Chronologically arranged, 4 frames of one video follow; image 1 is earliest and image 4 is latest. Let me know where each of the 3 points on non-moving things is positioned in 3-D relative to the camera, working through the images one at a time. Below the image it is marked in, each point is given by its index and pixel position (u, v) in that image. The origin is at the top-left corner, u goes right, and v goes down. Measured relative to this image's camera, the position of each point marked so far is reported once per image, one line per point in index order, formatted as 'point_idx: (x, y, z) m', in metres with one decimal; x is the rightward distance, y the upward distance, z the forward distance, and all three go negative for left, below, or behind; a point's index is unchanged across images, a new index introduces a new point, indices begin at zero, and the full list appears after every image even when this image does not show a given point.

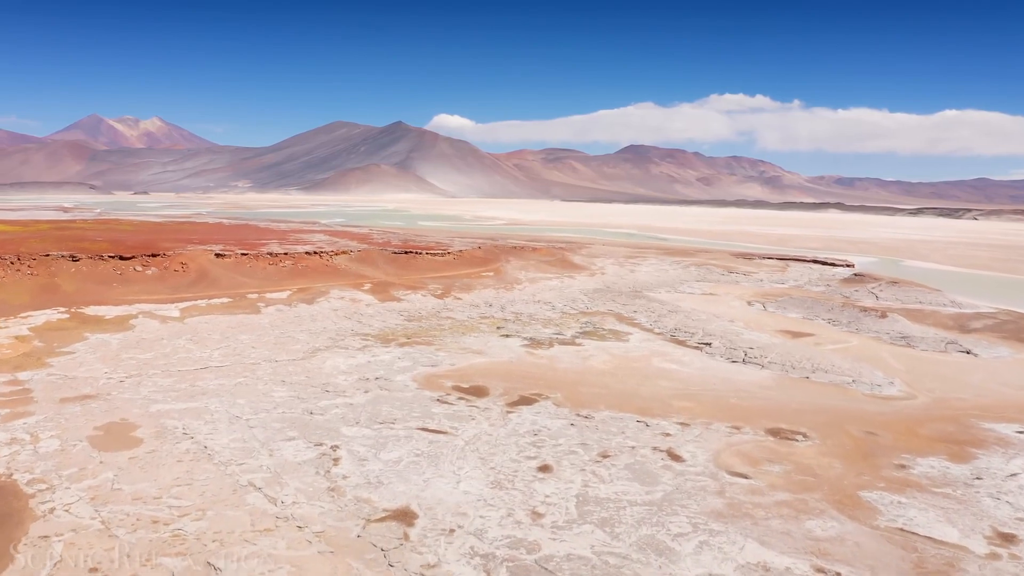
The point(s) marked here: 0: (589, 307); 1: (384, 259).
0: (+1.8, -0.4, +13.8) m
1: (-3.6, +0.8, +15.9) m
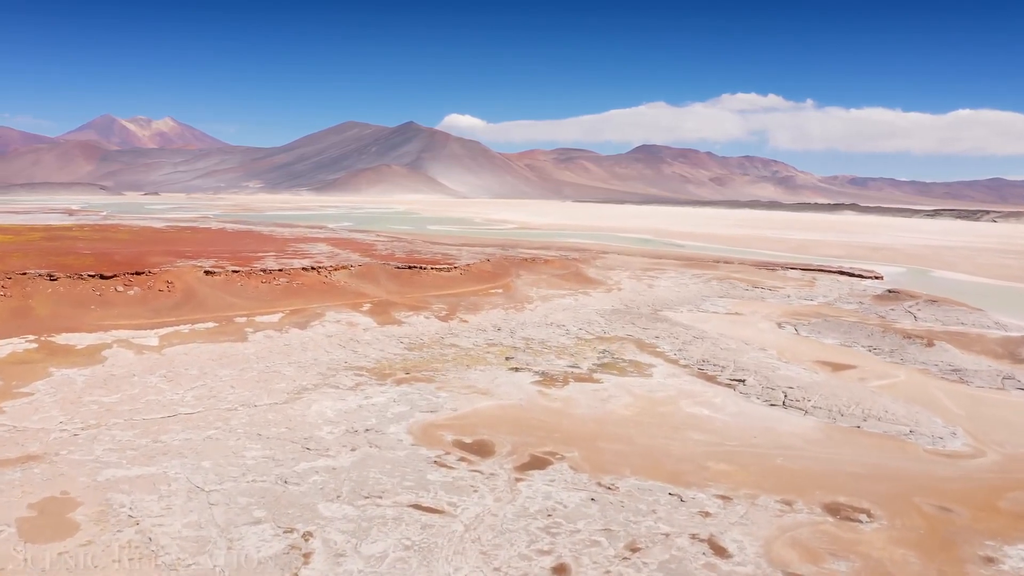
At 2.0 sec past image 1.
0: (+2.1, -0.9, +12.7) m
1: (-3.3, +0.4, +14.9) m
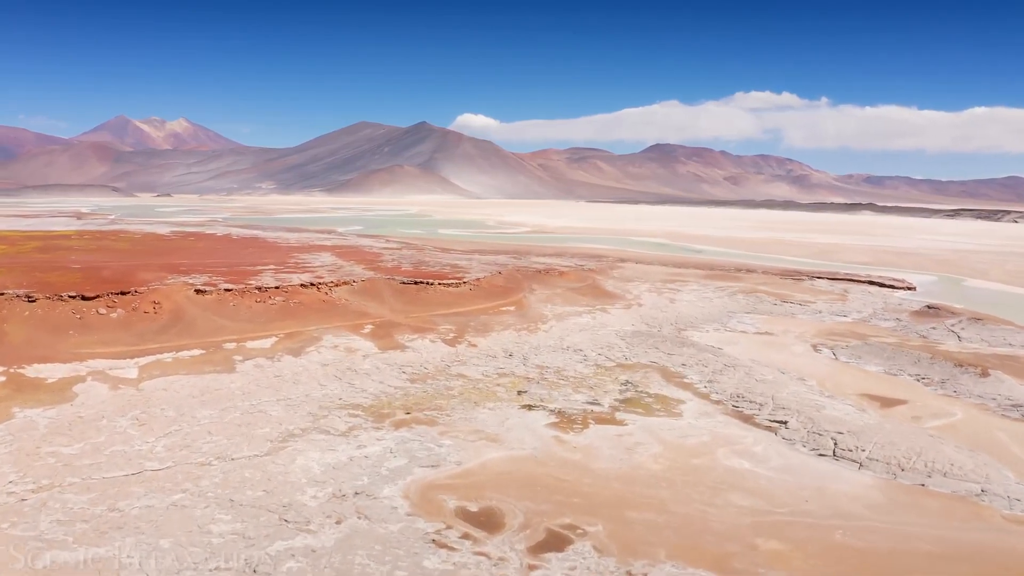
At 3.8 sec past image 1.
0: (+2.3, -1.4, +11.6) m
1: (-3.0, -0.1, +14.0) m
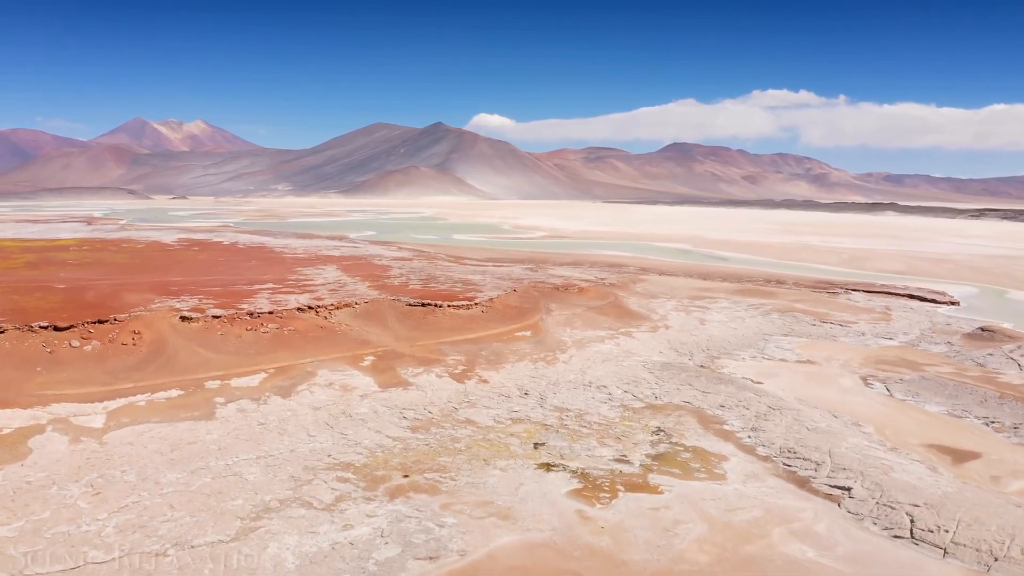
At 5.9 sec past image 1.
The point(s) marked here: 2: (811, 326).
0: (+2.6, -1.9, +10.4) m
1: (-2.6, -0.6, +12.9) m
2: (+8.6, -1.1, +16.5) m
